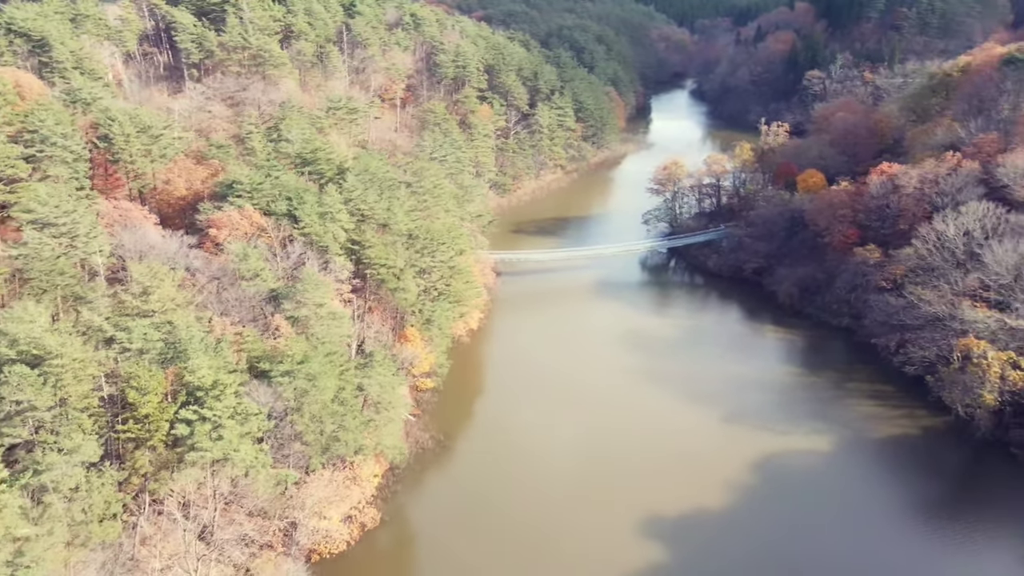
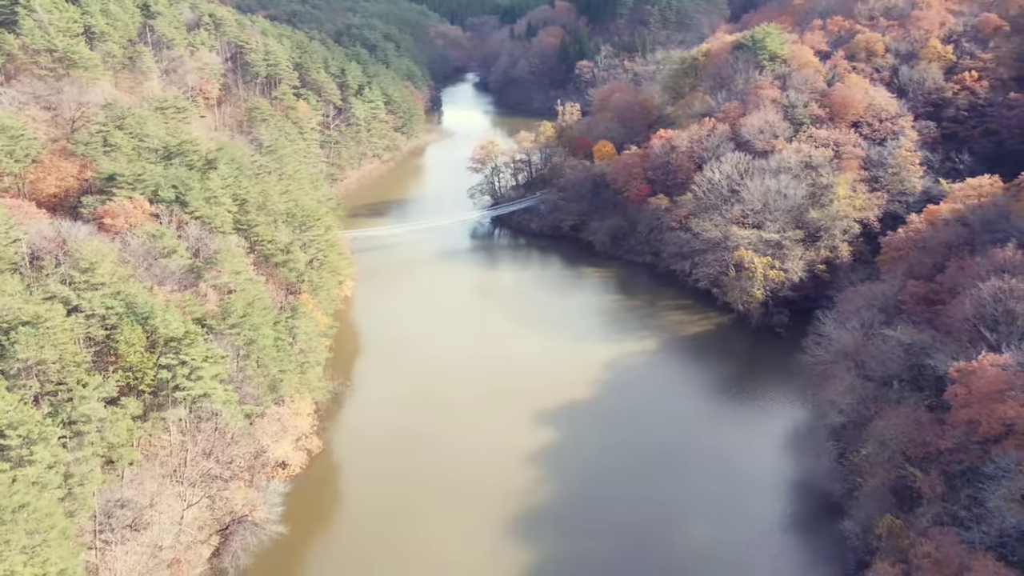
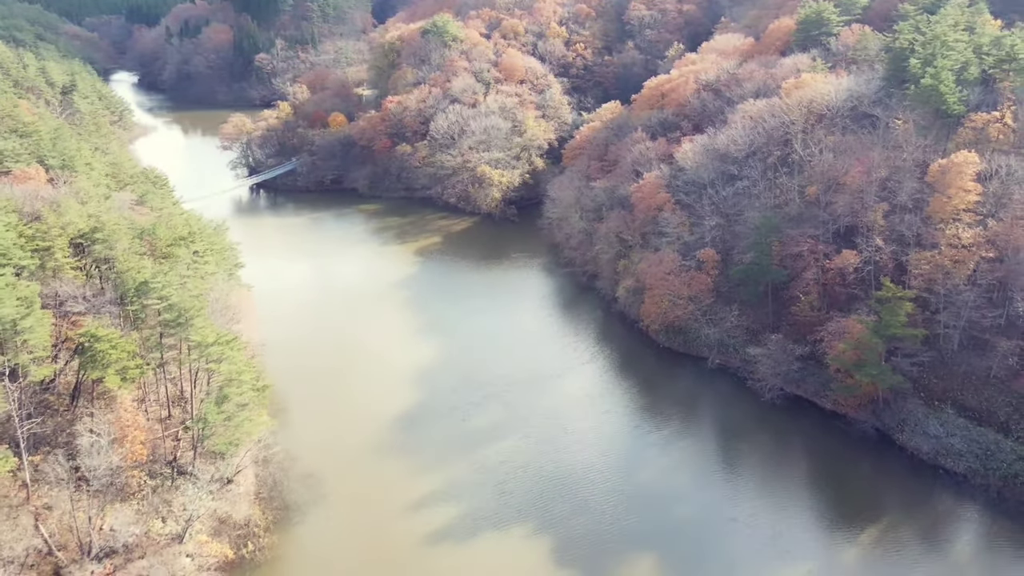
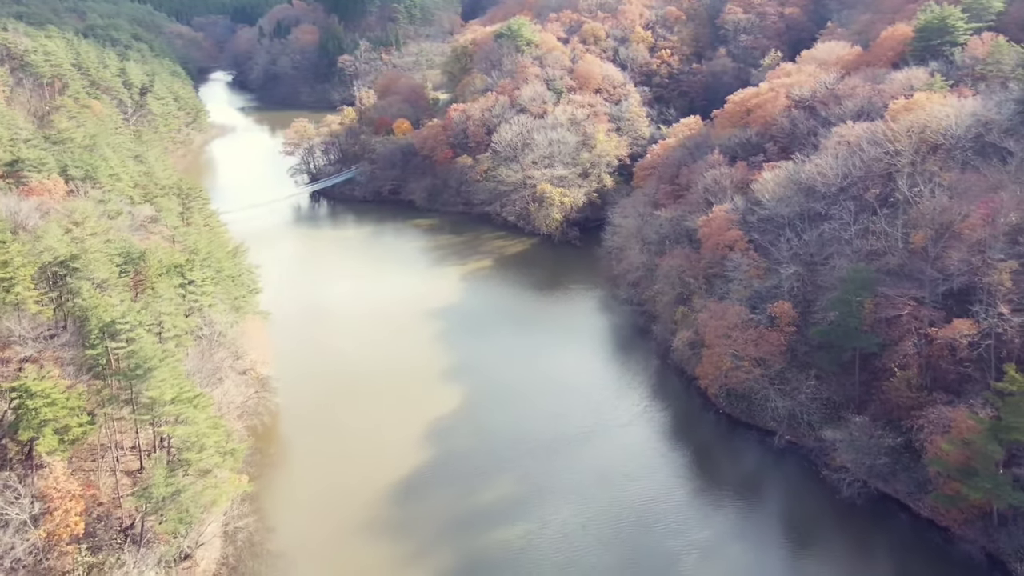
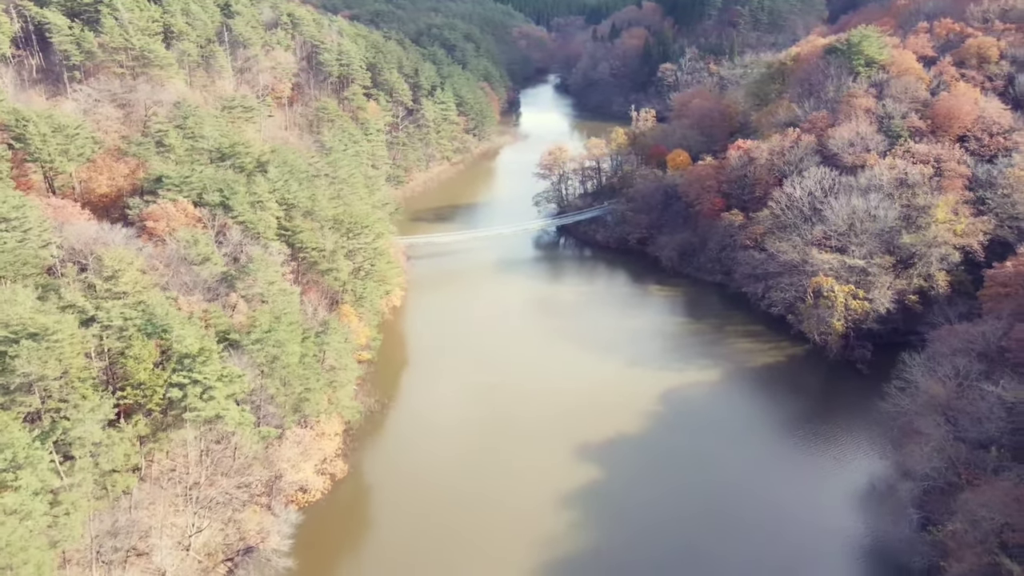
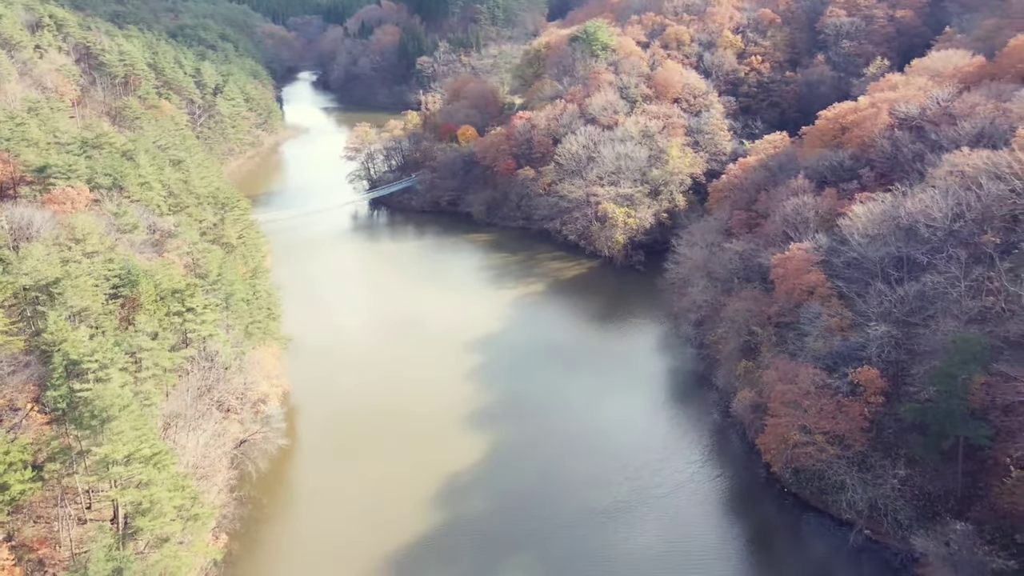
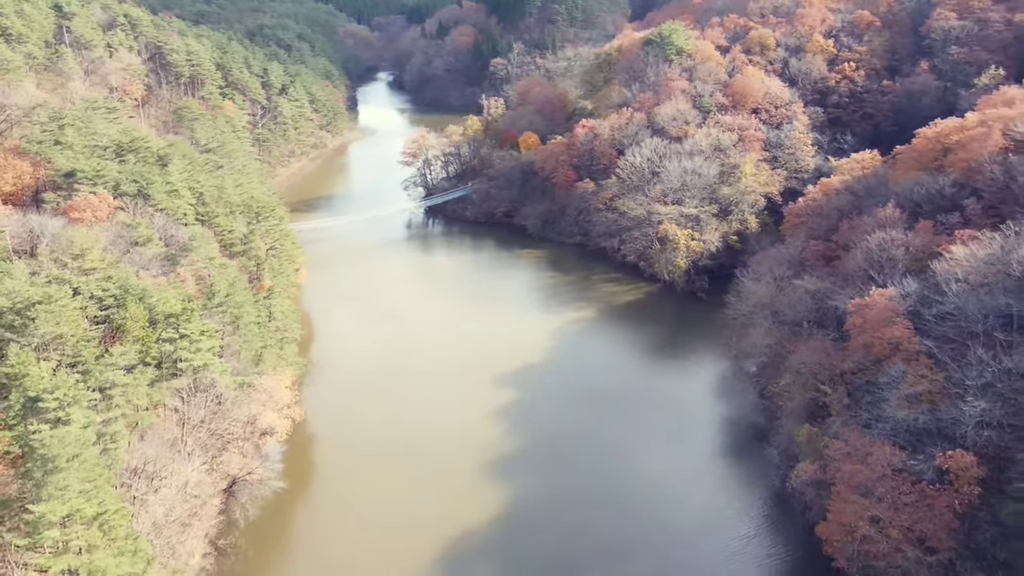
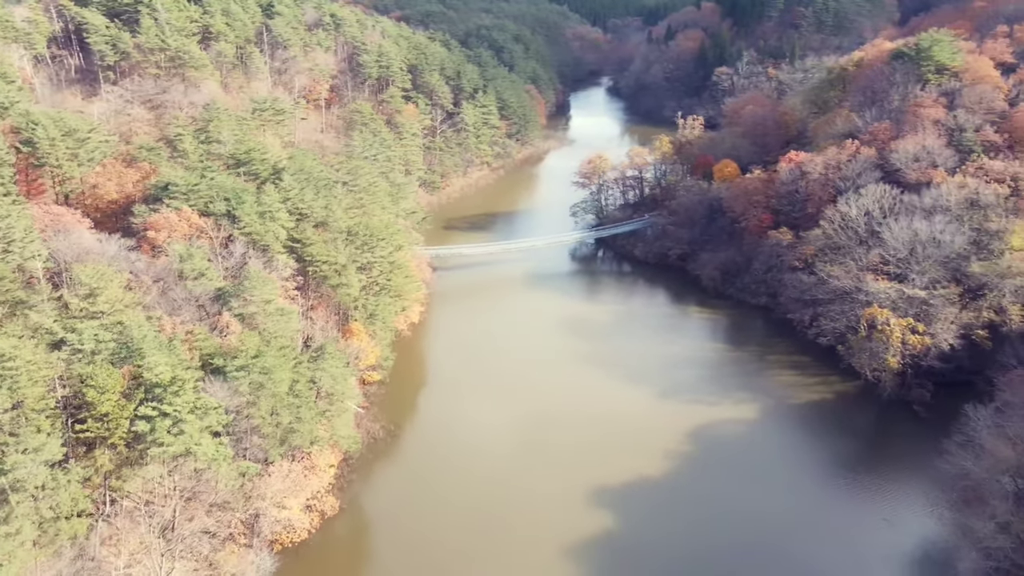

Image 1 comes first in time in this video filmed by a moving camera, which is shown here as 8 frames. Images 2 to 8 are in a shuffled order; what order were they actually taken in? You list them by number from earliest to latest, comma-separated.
8, 5, 2, 7, 6, 4, 3
